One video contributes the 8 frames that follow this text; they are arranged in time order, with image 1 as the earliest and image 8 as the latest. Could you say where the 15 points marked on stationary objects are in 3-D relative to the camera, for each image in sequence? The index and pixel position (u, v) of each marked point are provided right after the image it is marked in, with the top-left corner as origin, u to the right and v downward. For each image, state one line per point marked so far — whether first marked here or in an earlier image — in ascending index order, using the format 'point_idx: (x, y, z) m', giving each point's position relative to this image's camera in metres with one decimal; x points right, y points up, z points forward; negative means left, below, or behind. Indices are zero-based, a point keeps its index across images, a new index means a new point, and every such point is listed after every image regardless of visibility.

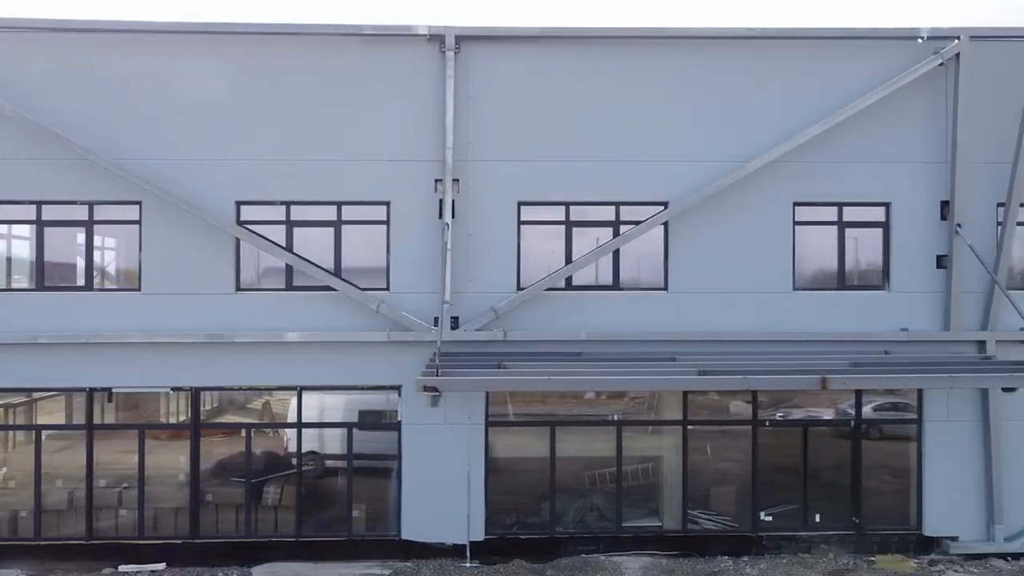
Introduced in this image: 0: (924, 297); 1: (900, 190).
0: (+5.6, -0.1, +11.2) m
1: (+5.3, +1.3, +11.2) m
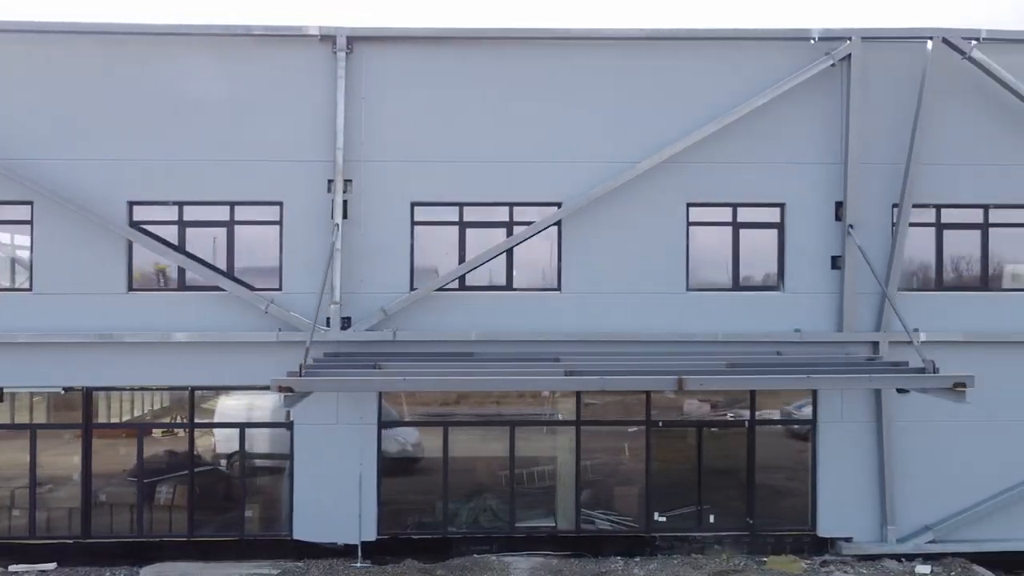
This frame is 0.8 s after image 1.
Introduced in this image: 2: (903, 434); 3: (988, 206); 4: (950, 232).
0: (+4.2, -0.1, +11.2) m
1: (+3.8, +1.3, +11.2) m
2: (+5.3, -2.0, +11.2) m
3: (+6.6, +1.1, +11.4) m
4: (+6.1, +0.8, +11.4) m
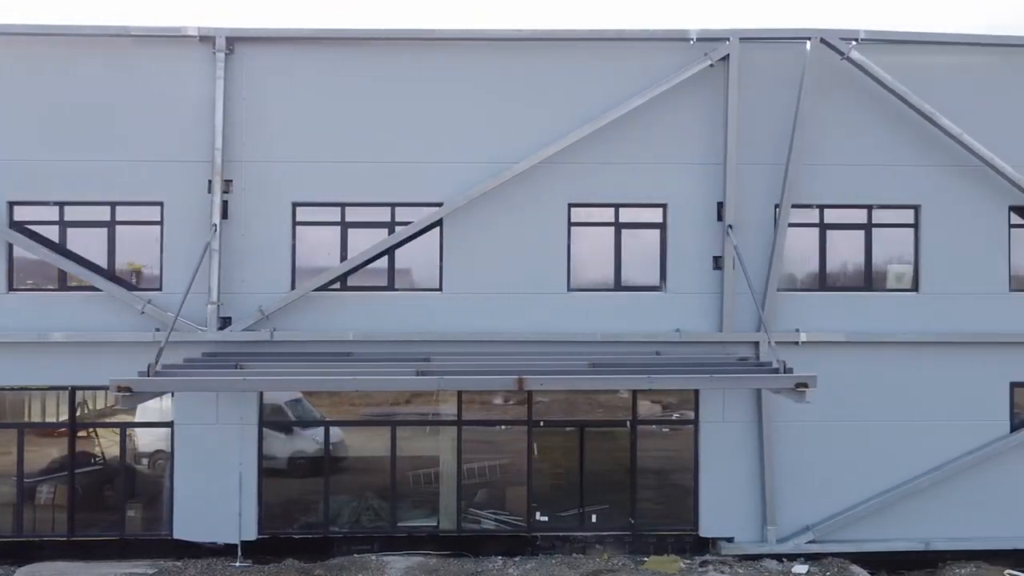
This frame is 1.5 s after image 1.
0: (+2.6, -0.1, +11.2) m
1: (+2.2, +1.3, +11.2) m
2: (+3.7, -2.0, +11.2) m
3: (+5.0, +1.1, +11.4) m
4: (+4.5, +0.8, +11.4) m
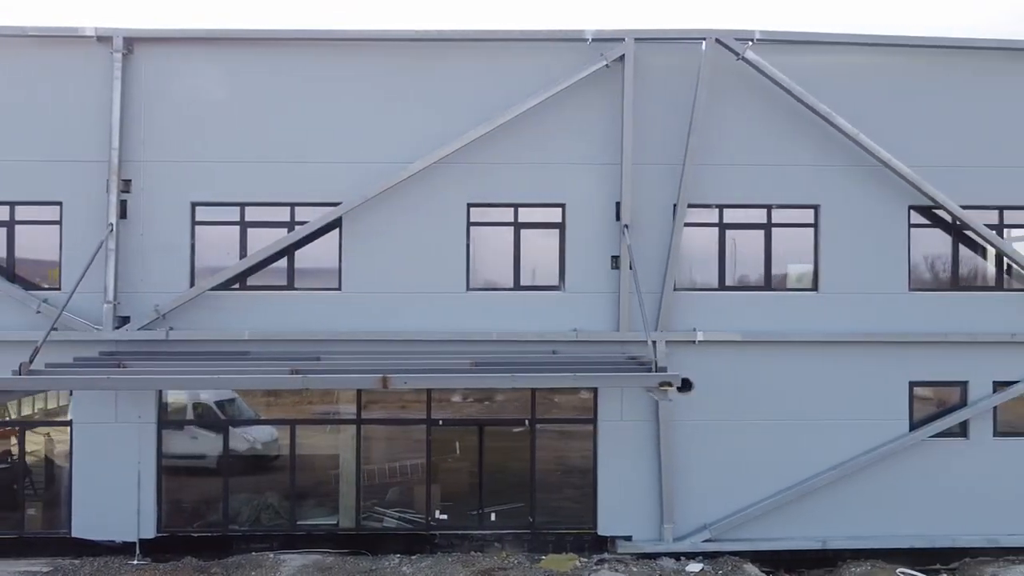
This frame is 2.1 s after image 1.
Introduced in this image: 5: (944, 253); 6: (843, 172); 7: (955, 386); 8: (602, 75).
0: (+1.2, -0.1, +11.3) m
1: (+0.8, +1.3, +11.2) m
2: (+2.3, -2.0, +11.3) m
3: (+3.6, +1.1, +11.4) m
4: (+3.1, +0.8, +11.5) m
5: (+6.1, +0.5, +11.6) m
6: (+4.6, +1.6, +11.4) m
7: (+6.2, -1.4, +11.6) m
8: (+1.2, +2.9, +11.1) m
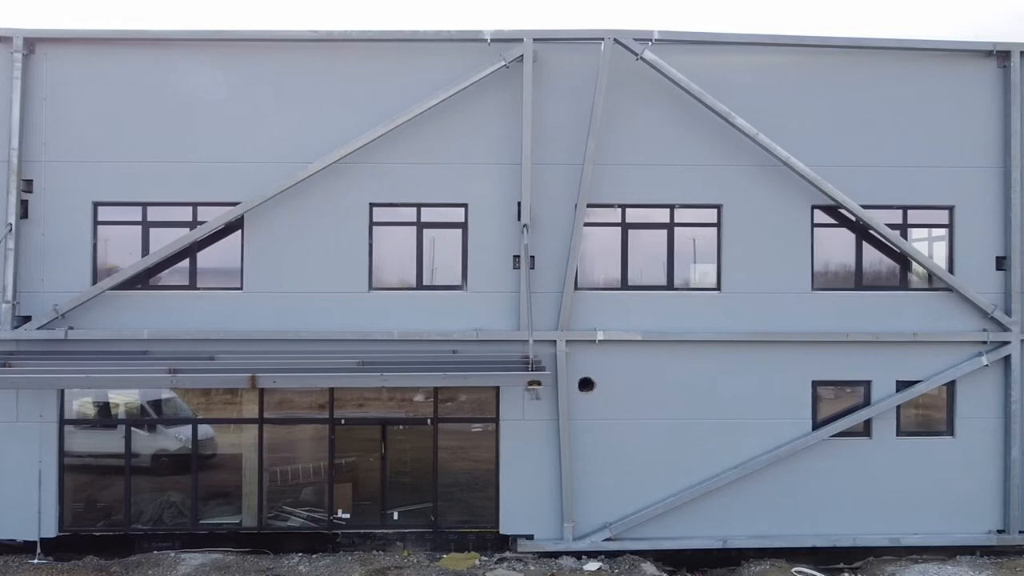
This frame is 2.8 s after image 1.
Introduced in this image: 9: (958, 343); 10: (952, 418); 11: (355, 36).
0: (-0.2, -0.1, +11.3) m
1: (-0.5, +1.3, +11.2) m
2: (+1.0, -2.0, +11.3) m
3: (+2.2, +1.1, +11.5) m
4: (+1.7, +0.8, +11.5) m
5: (+4.8, +0.5, +11.6) m
6: (+3.2, +1.6, +11.4) m
7: (+4.9, -1.4, +11.6) m
8: (-0.1, +2.9, +11.1) m
9: (+6.2, -0.8, +11.5) m
10: (+6.2, -1.8, +11.6) m
11: (-2.1, +3.3, +10.8) m
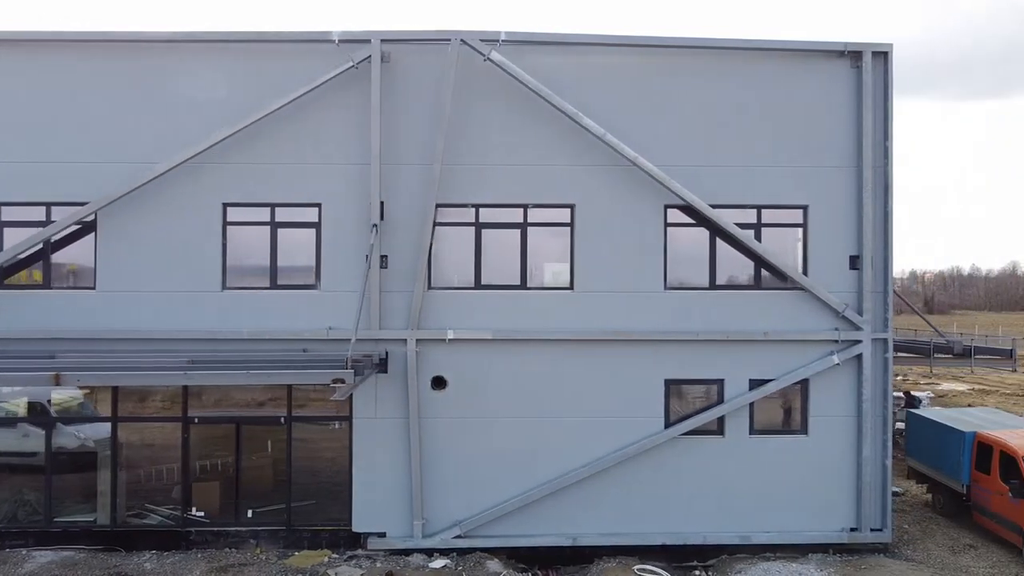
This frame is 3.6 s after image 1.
0: (-2.2, -0.1, +11.3) m
1: (-2.6, +1.3, +11.3) m
2: (-1.1, -2.0, +11.4) m
3: (+0.2, +1.2, +11.5) m
4: (-0.3, +0.8, +11.6) m
5: (+2.7, +0.5, +11.7) m
6: (+1.2, +1.6, +11.5) m
7: (+2.8, -1.4, +11.7) m
8: (-2.2, +2.9, +11.2) m
9: (+4.2, -0.8, +11.6) m
10: (+4.2, -1.8, +11.7) m
11: (-4.1, +3.3, +10.9) m
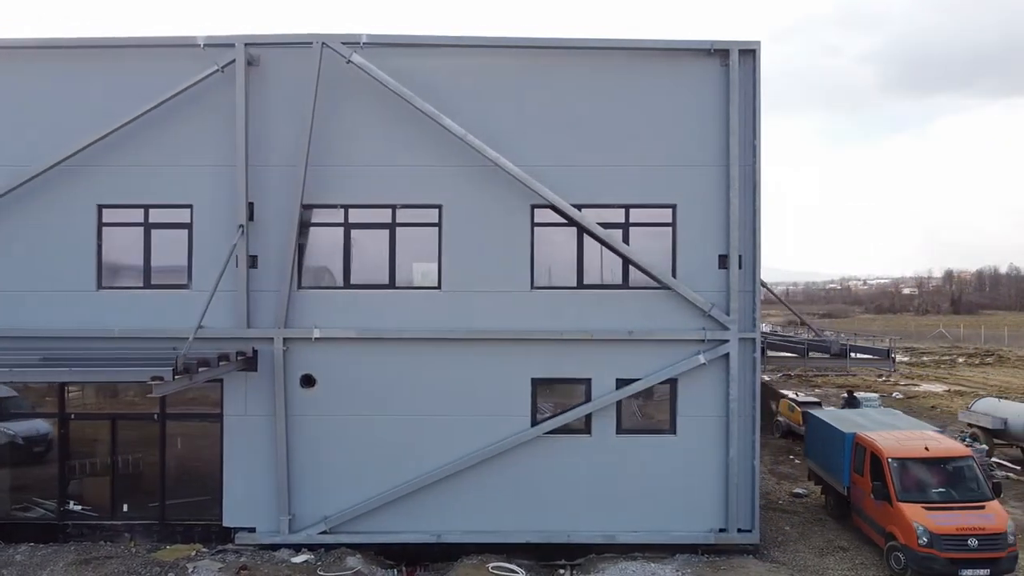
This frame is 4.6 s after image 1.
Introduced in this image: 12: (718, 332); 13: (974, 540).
0: (-4.1, -0.1, +11.6) m
1: (-4.4, +1.3, +11.5) m
2: (-3.0, -2.0, +11.5) m
3: (-1.7, +1.2, +11.7) m
4: (-2.2, +0.8, +11.7) m
5: (+0.8, +0.5, +11.7) m
6: (-0.7, +1.6, +11.6) m
7: (+0.9, -1.4, +11.7) m
8: (-4.1, +2.9, +11.4) m
9: (+2.3, -0.8, +11.5) m
10: (+2.3, -1.8, +11.6) m
11: (-6.0, +3.3, +11.2) m
12: (+2.9, -0.6, +11.5) m
13: (+5.6, -3.1, +10.0) m
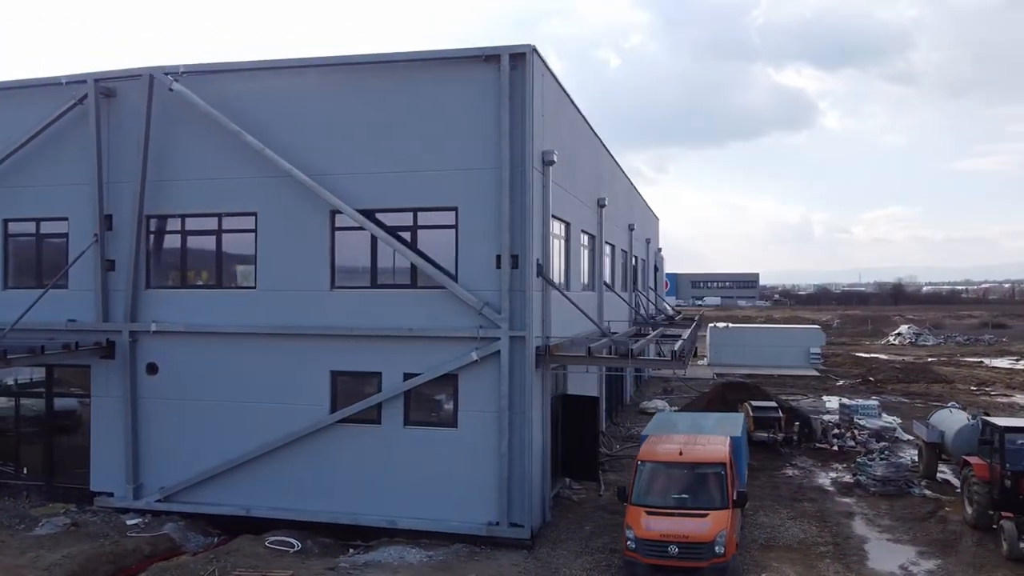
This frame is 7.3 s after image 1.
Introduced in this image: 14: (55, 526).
0: (-7.1, -0.1, +13.6) m
1: (-7.4, +1.4, +13.7) m
2: (-6.0, -2.0, +13.3) m
3: (-4.7, +1.2, +13.1) m
4: (-5.2, +0.8, +13.3) m
5: (-2.2, +0.5, +12.5) m
6: (-3.8, +1.6, +12.8) m
7: (-2.1, -1.4, +12.5) m
8: (-7.0, +2.9, +13.4) m
9: (-0.8, -0.7, +12.0) m
10: (-0.8, -1.8, +12.1) m
11: (-9.0, +3.3, +13.7) m
12: (-0.3, -0.6, +11.8) m
13: (+1.9, -3.1, +9.7) m
14: (-7.0, -3.7, +12.6) m
